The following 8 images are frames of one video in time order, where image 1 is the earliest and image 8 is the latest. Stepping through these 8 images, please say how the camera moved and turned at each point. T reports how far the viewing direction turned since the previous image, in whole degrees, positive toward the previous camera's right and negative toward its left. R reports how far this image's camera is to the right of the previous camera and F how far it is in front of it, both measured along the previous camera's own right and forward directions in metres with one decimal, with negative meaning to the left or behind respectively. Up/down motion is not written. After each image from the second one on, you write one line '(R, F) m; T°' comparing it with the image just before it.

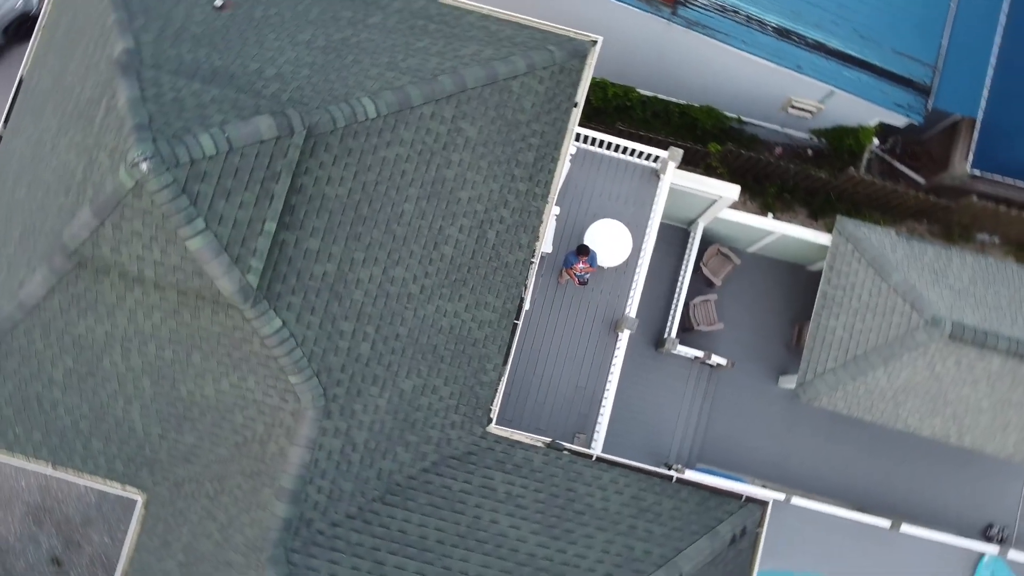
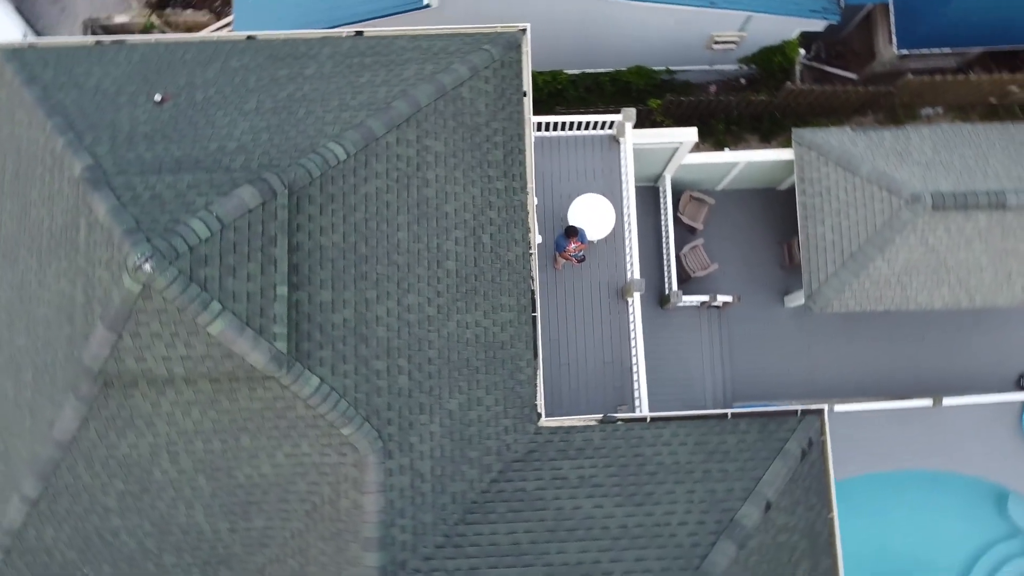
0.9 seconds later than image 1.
(-0.6, -0.1) m; +2°
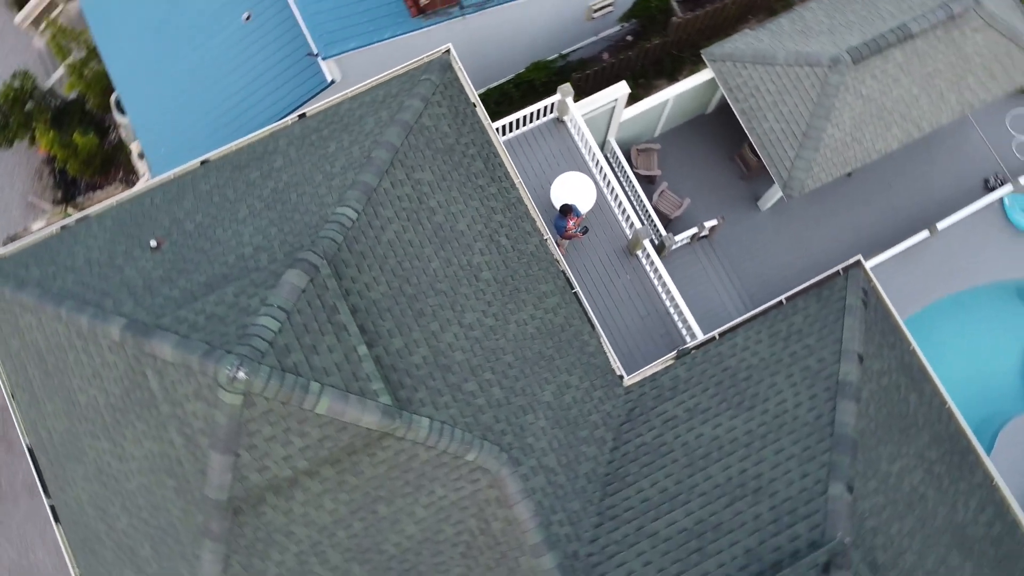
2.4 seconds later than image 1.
(-1.5, -0.3) m; +5°
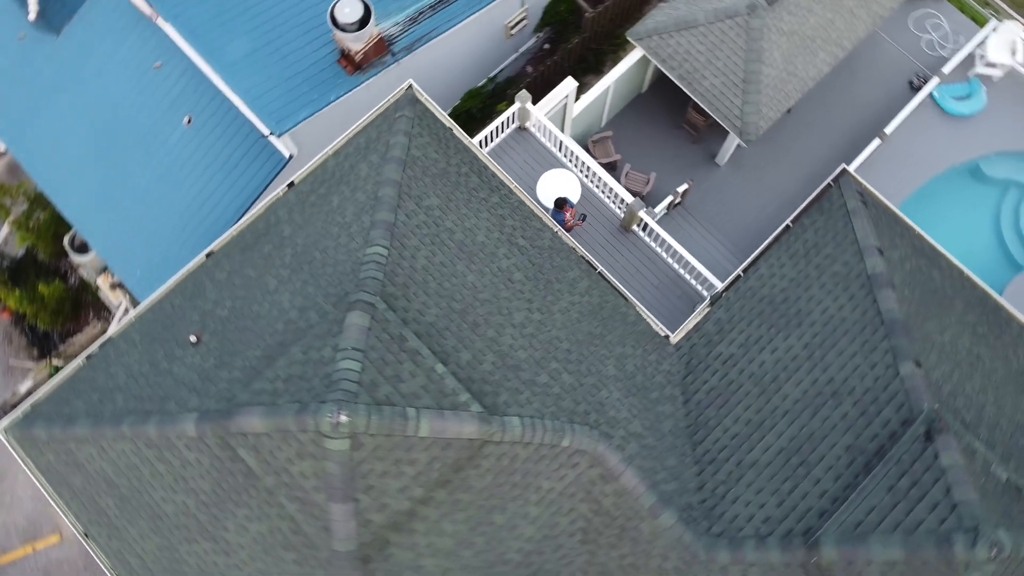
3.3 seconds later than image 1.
(-1.3, -0.3) m; +4°
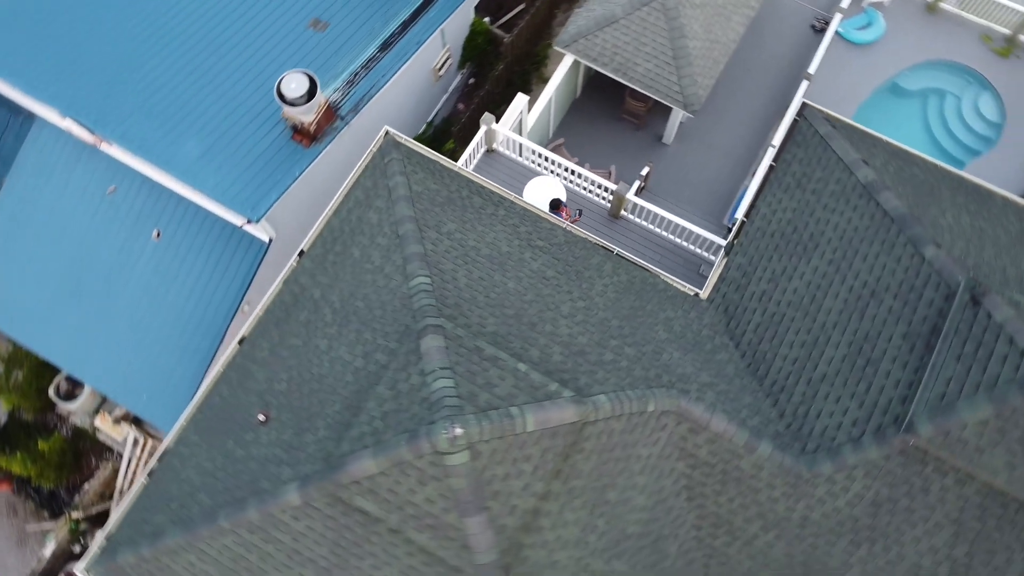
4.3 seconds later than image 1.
(-1.5, -0.3) m; +5°
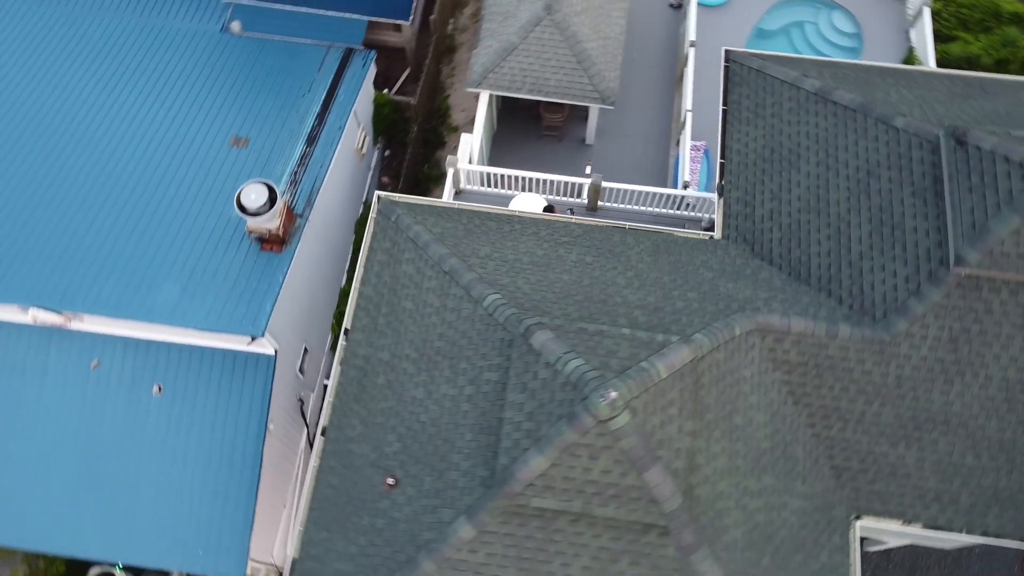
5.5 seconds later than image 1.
(-2.5, -0.4) m; +8°
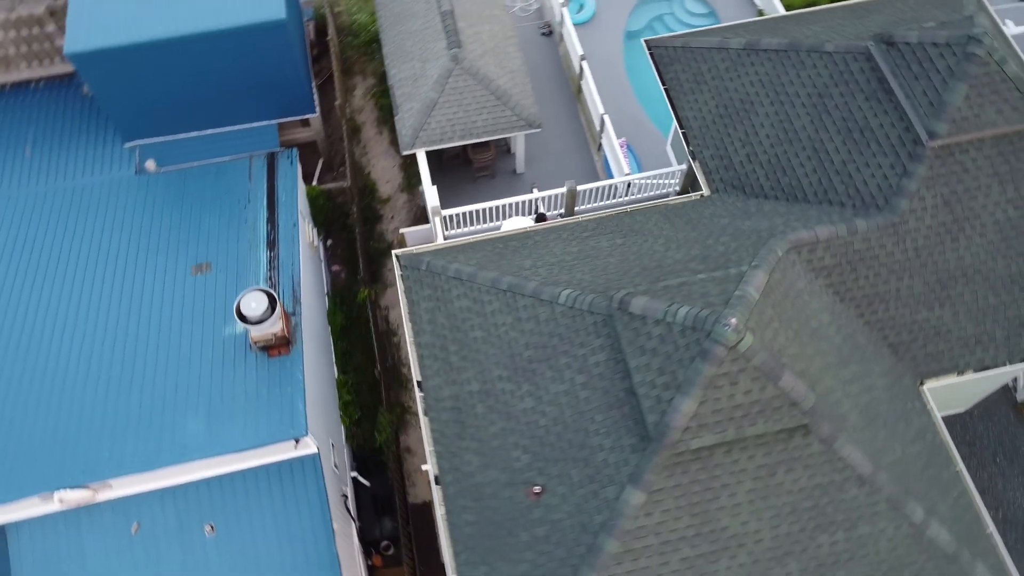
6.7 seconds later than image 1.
(-3.0, -0.5) m; +9°
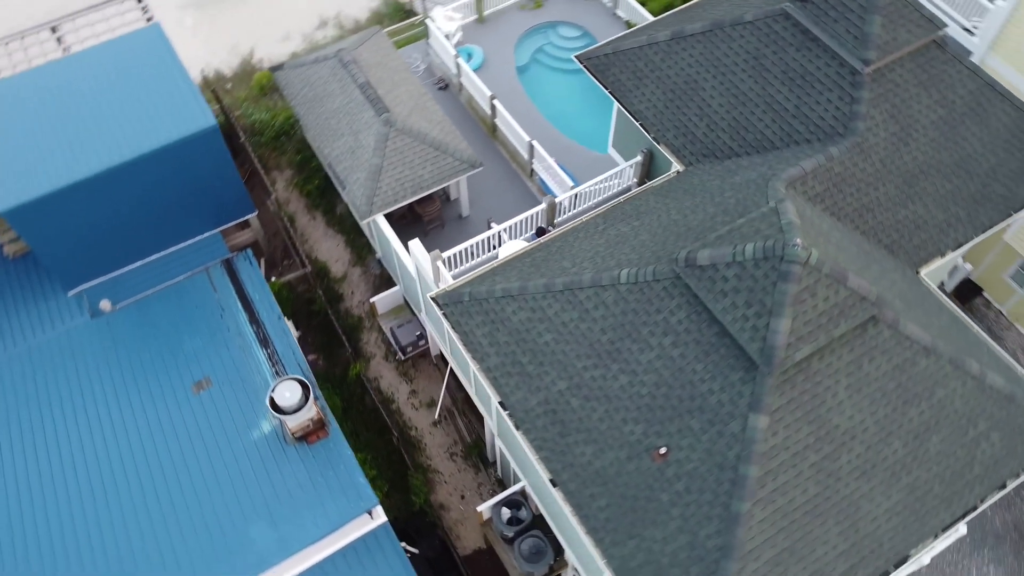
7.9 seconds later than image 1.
(-3.3, -0.5) m; +10°
